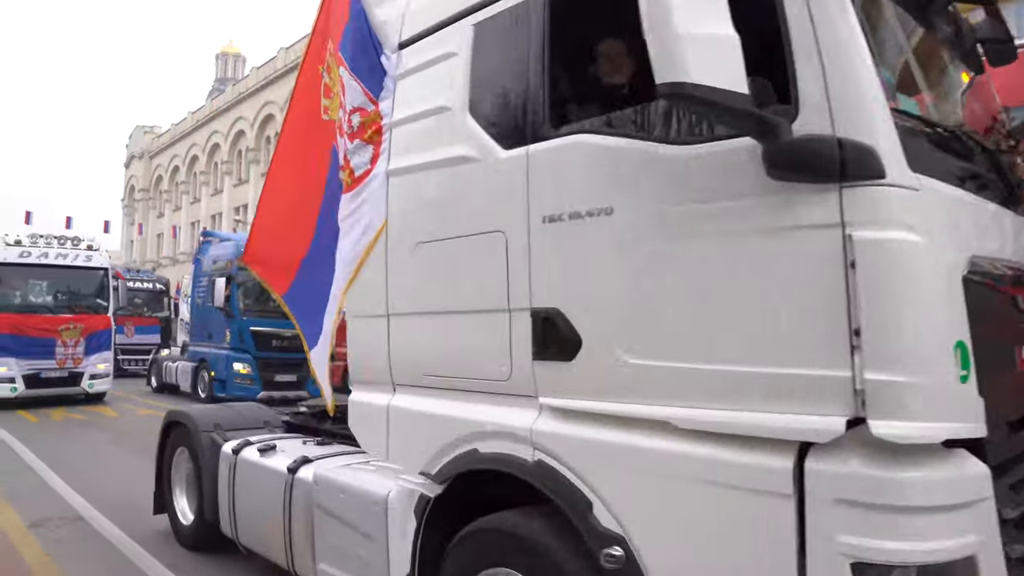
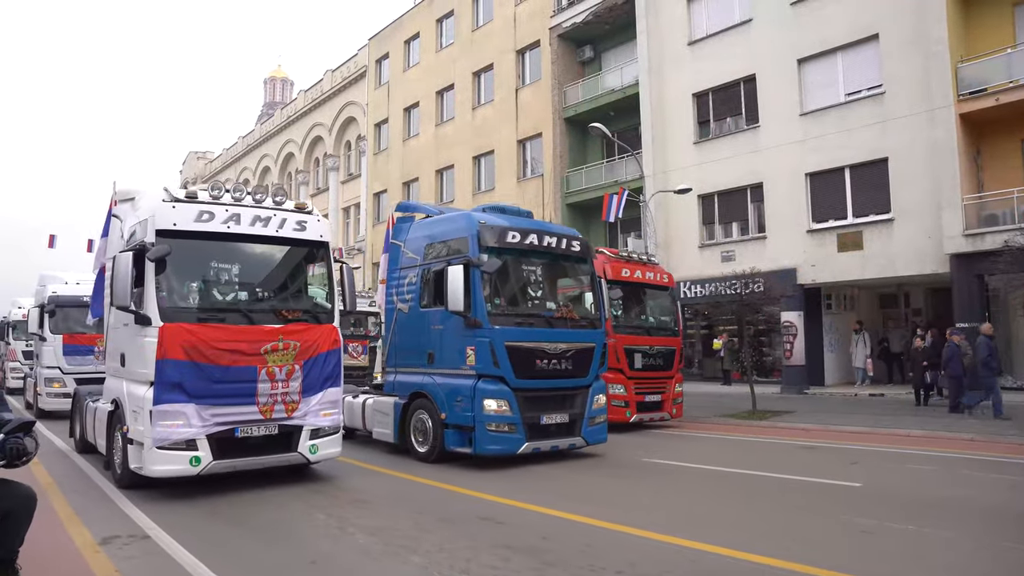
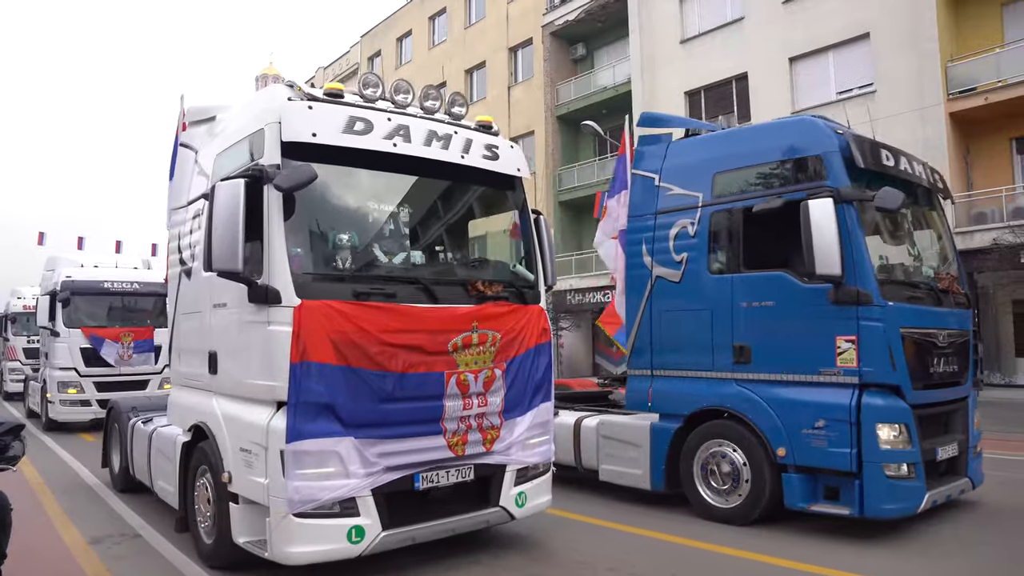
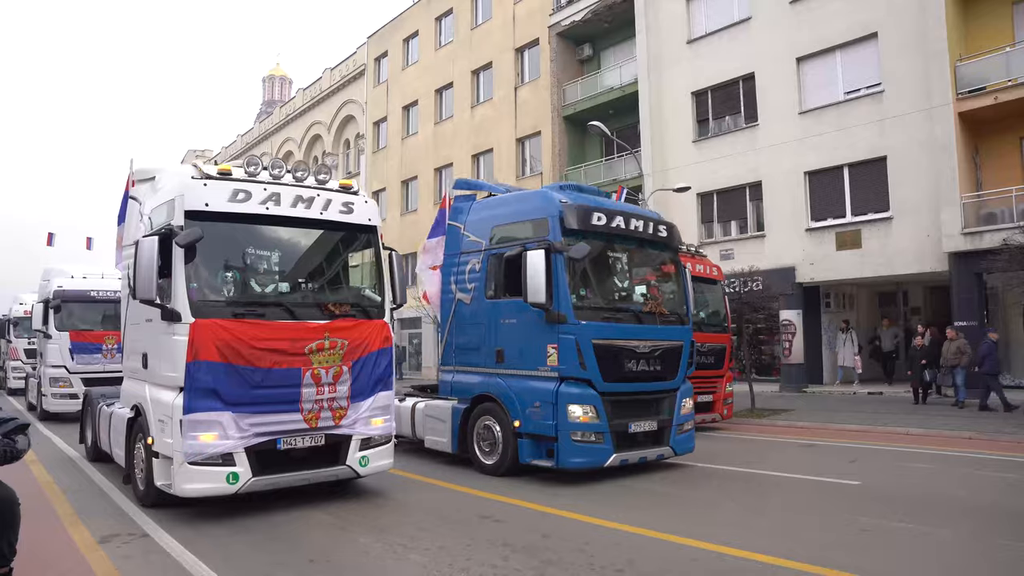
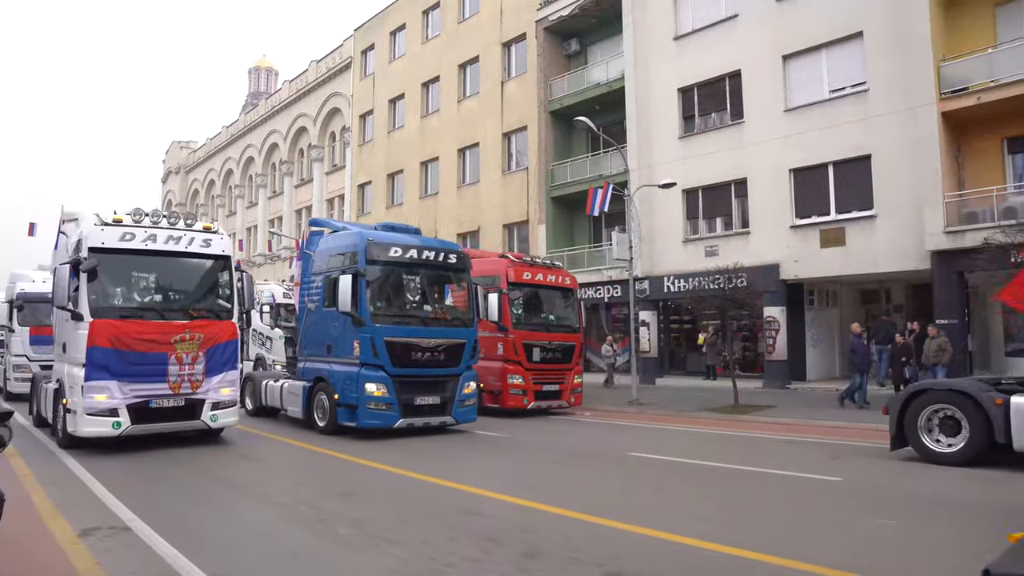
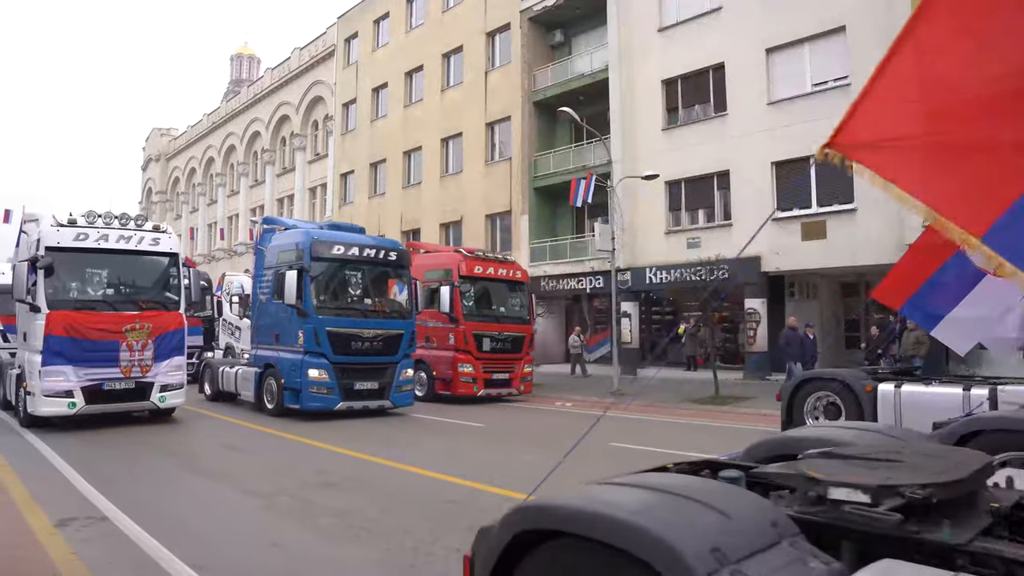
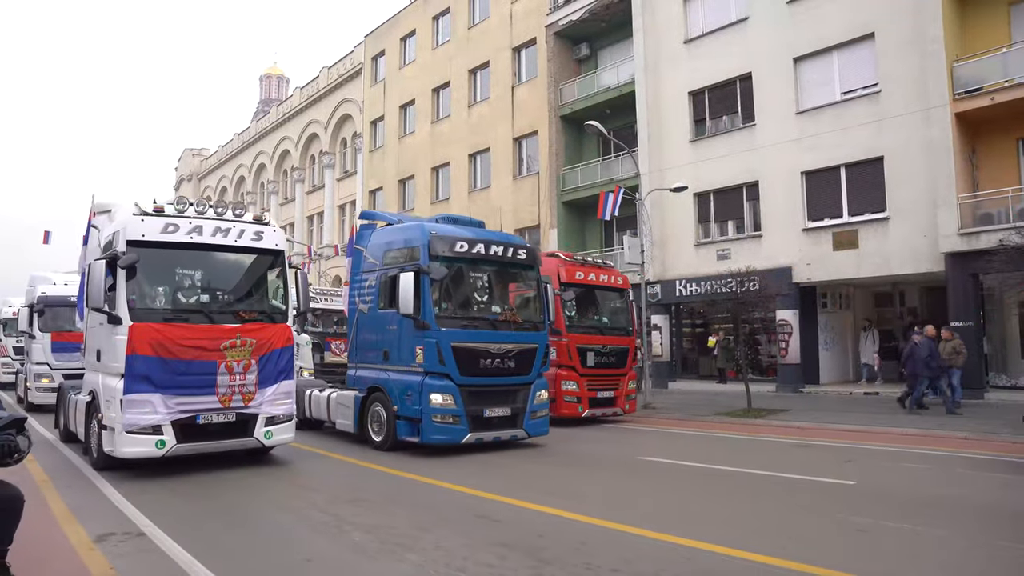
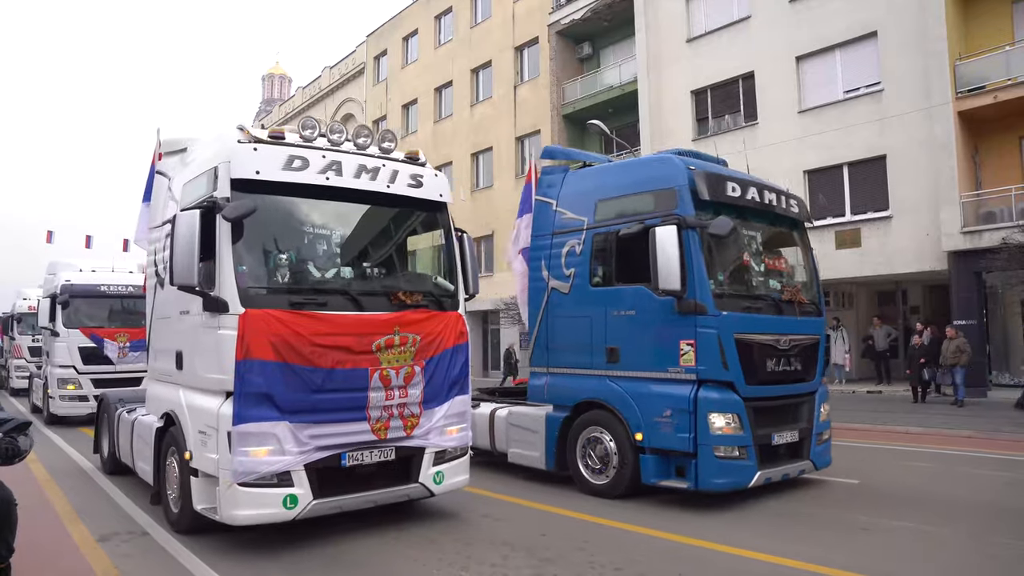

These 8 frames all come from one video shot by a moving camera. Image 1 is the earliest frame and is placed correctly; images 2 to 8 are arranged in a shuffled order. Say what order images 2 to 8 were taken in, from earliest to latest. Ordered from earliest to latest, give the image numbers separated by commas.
6, 5, 7, 2, 4, 8, 3
